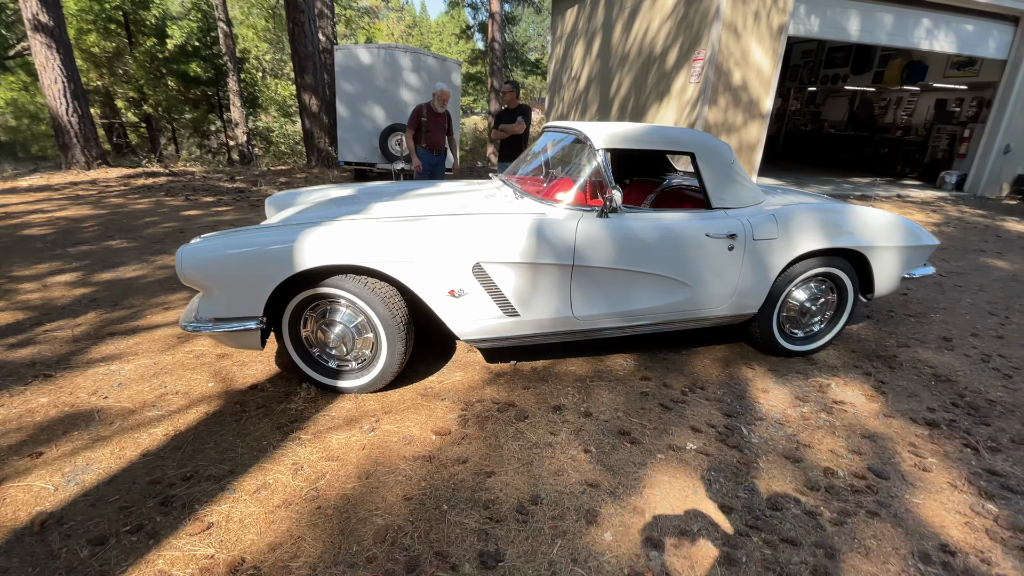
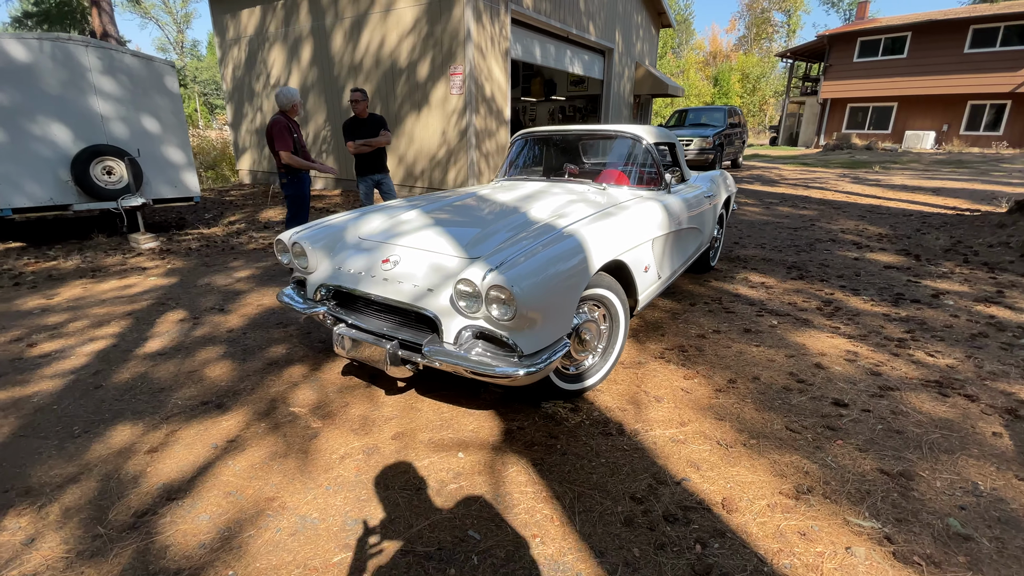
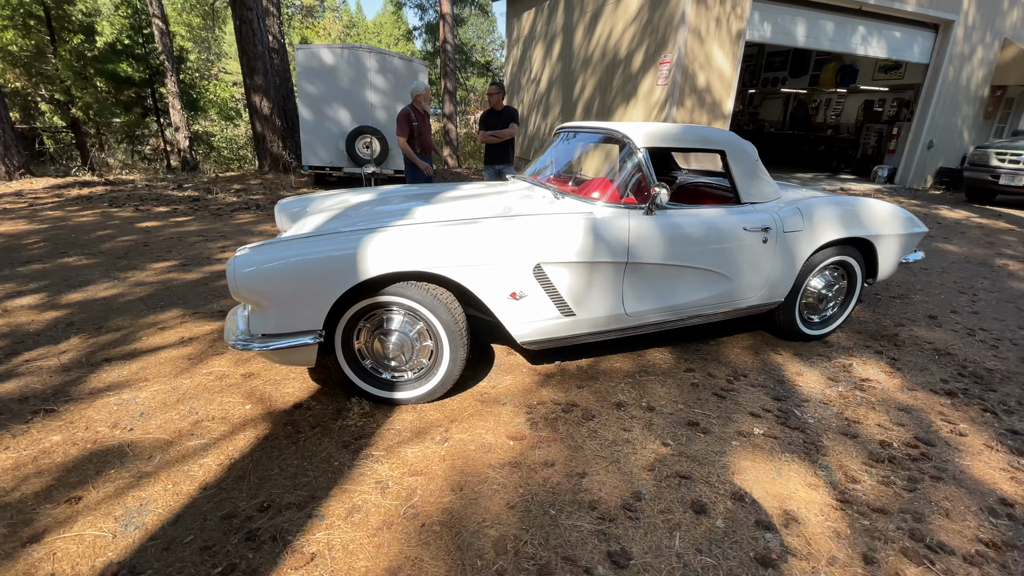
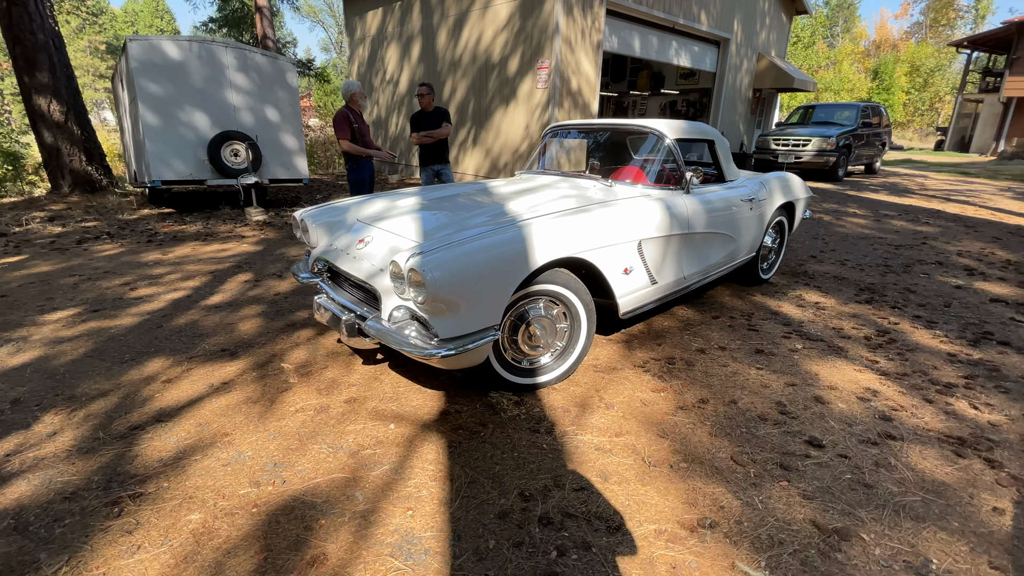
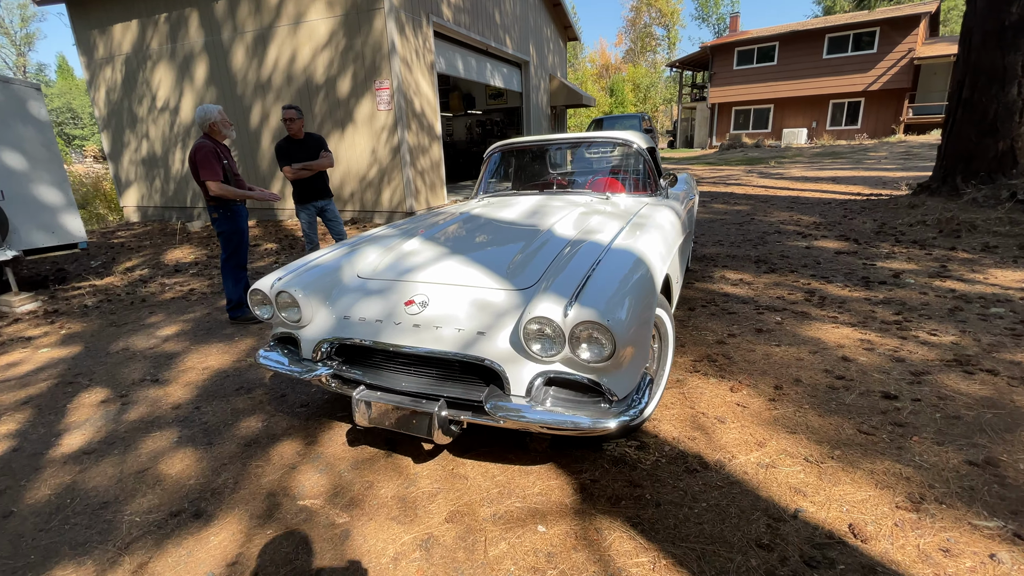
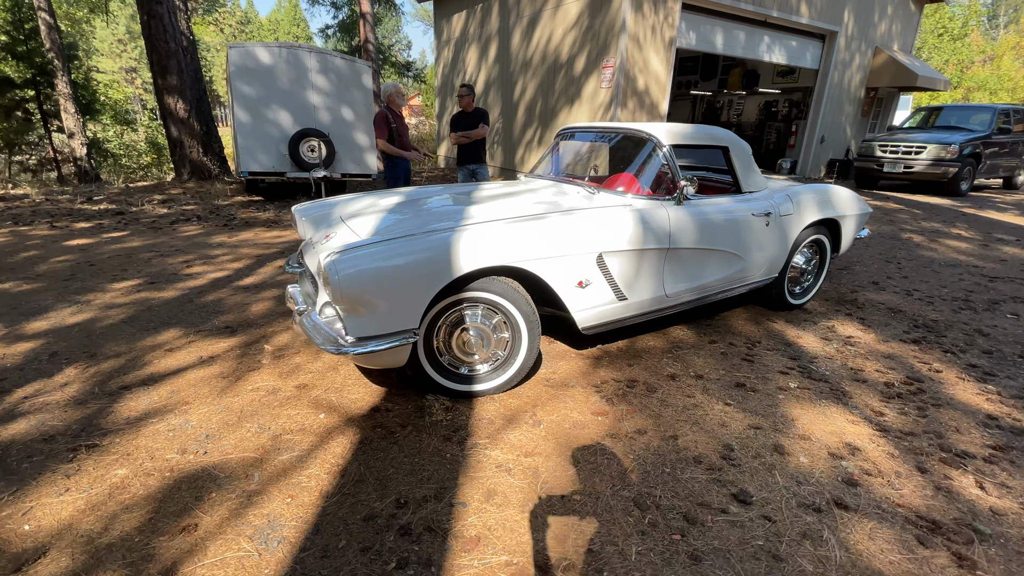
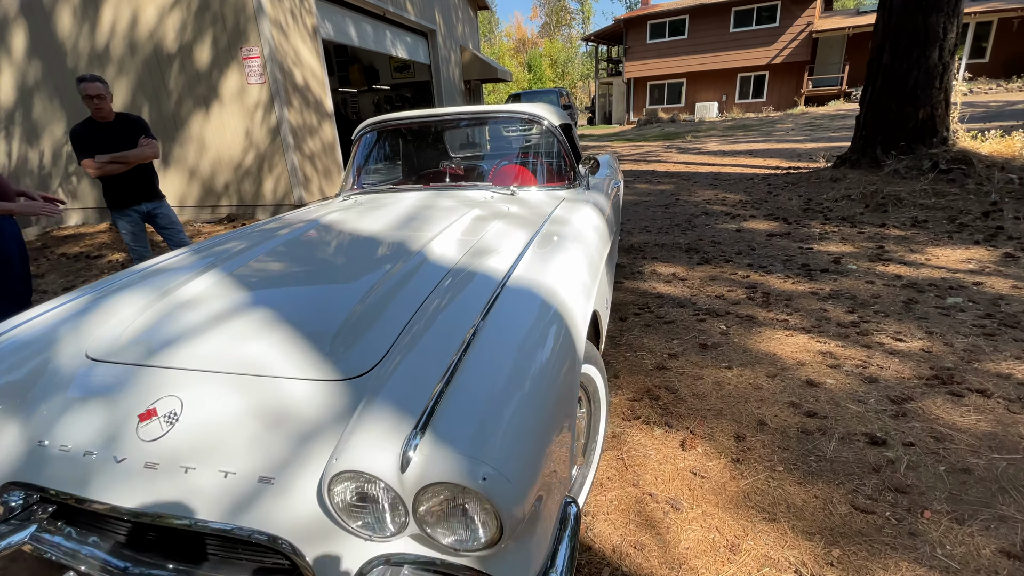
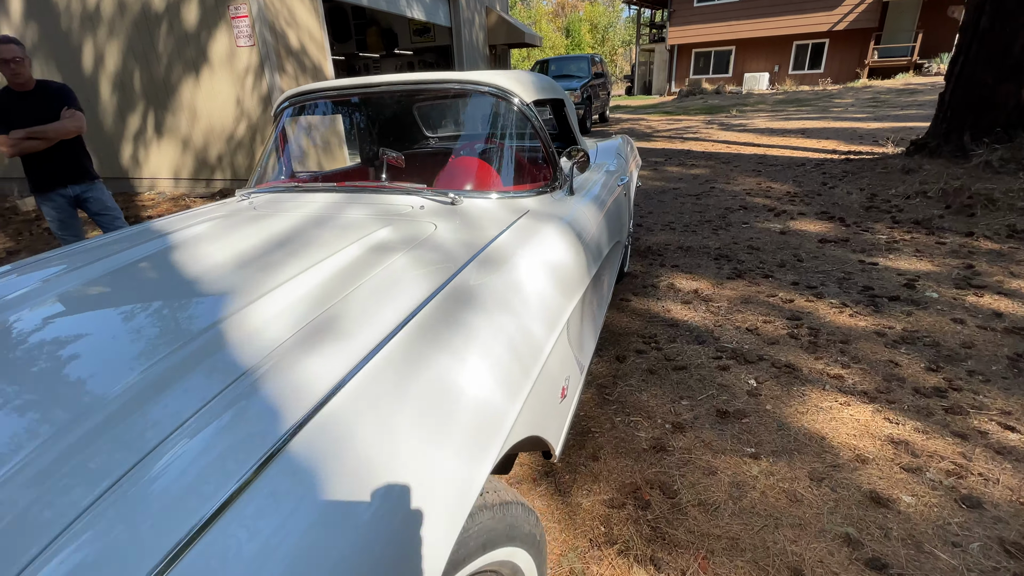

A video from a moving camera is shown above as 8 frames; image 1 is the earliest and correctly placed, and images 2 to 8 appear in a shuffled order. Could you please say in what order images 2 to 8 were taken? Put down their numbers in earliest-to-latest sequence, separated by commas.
3, 6, 4, 2, 5, 7, 8
